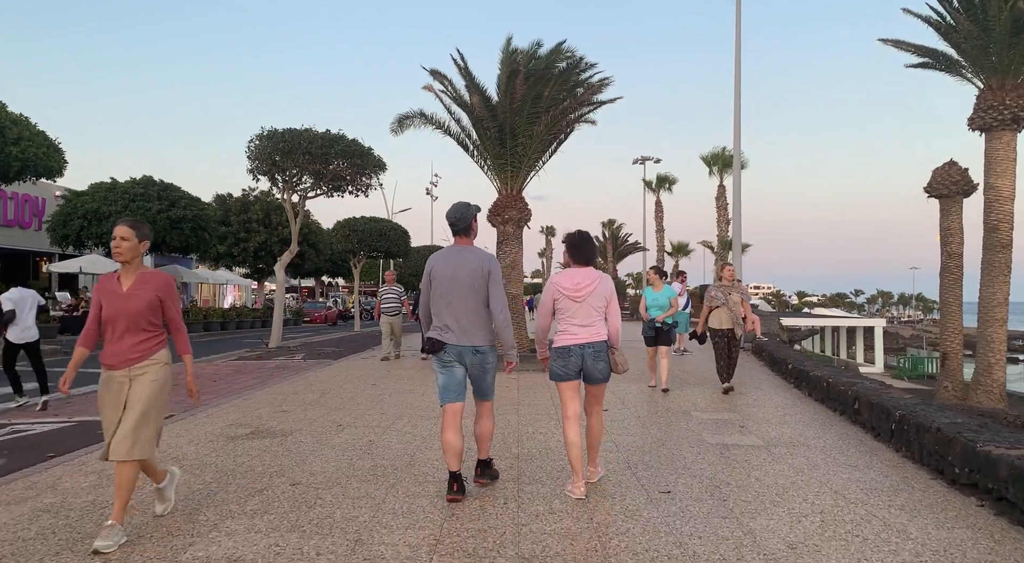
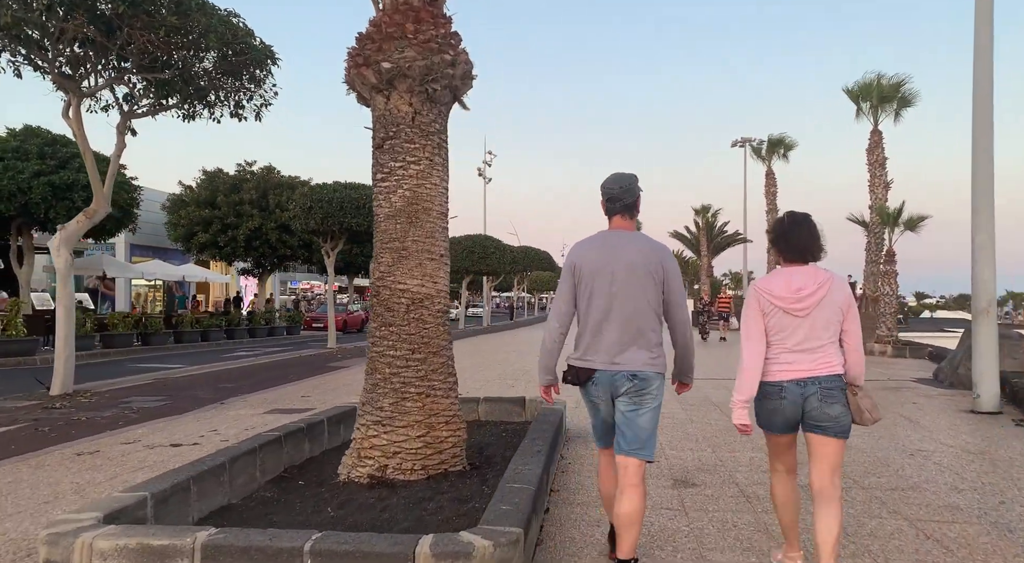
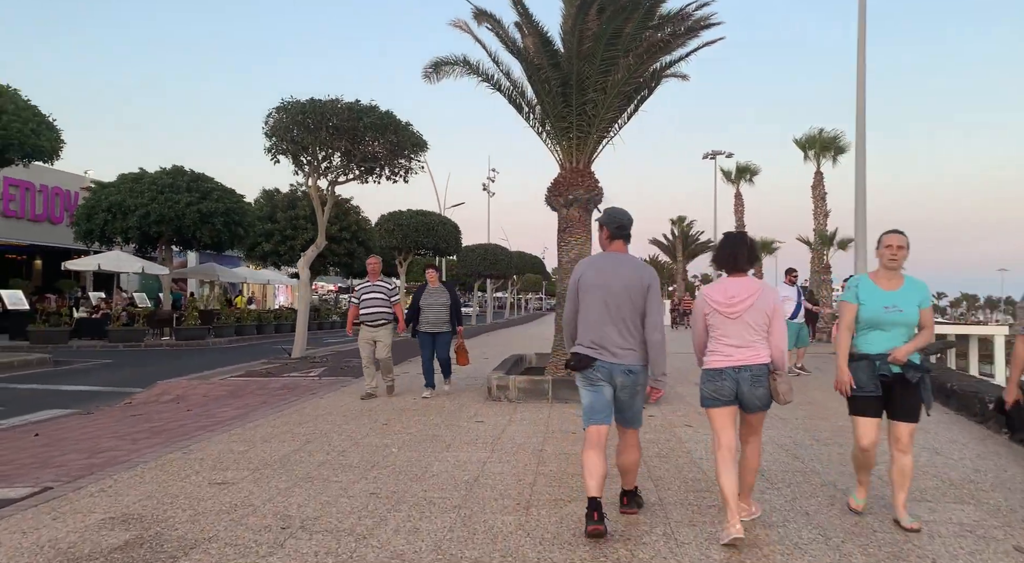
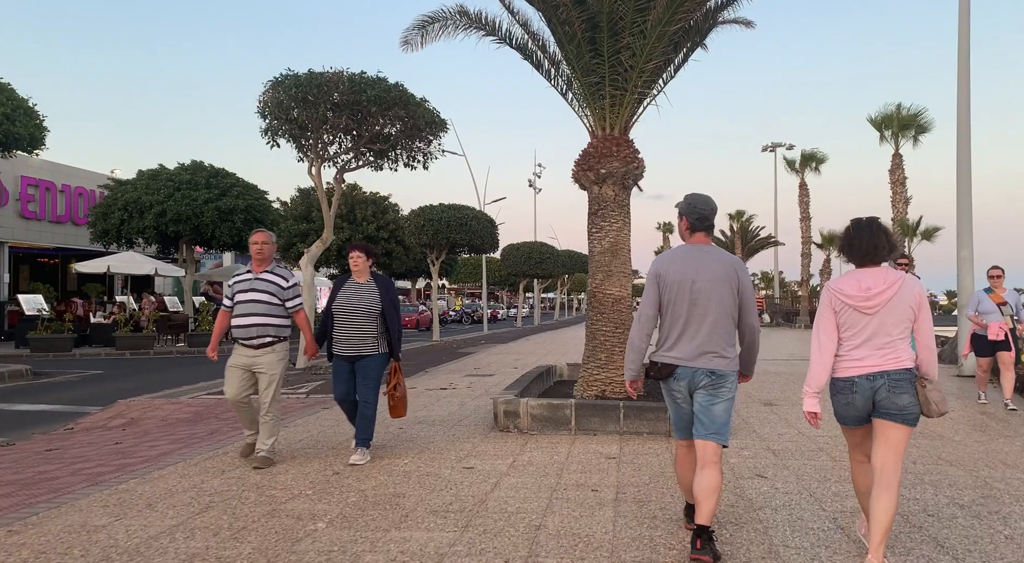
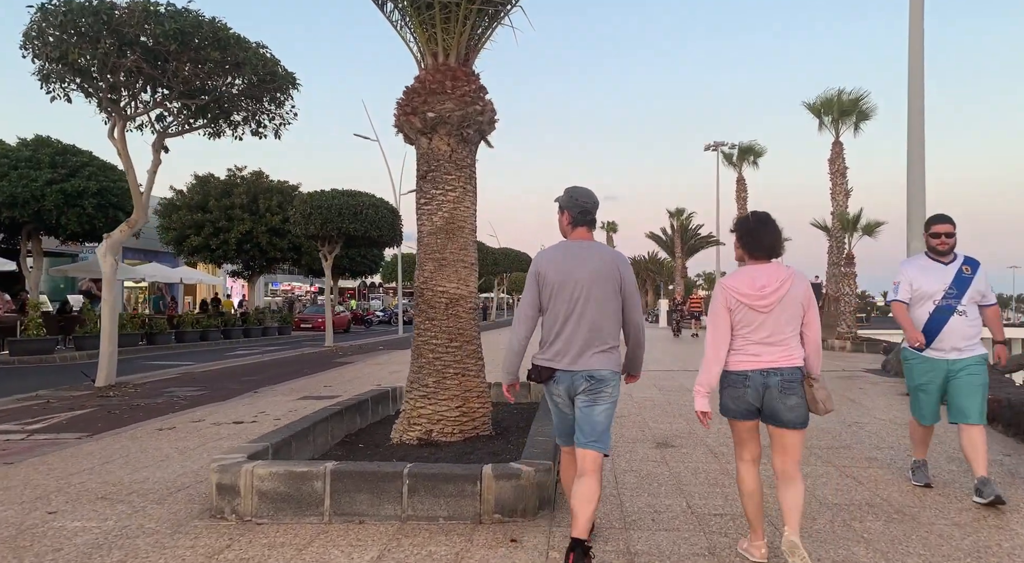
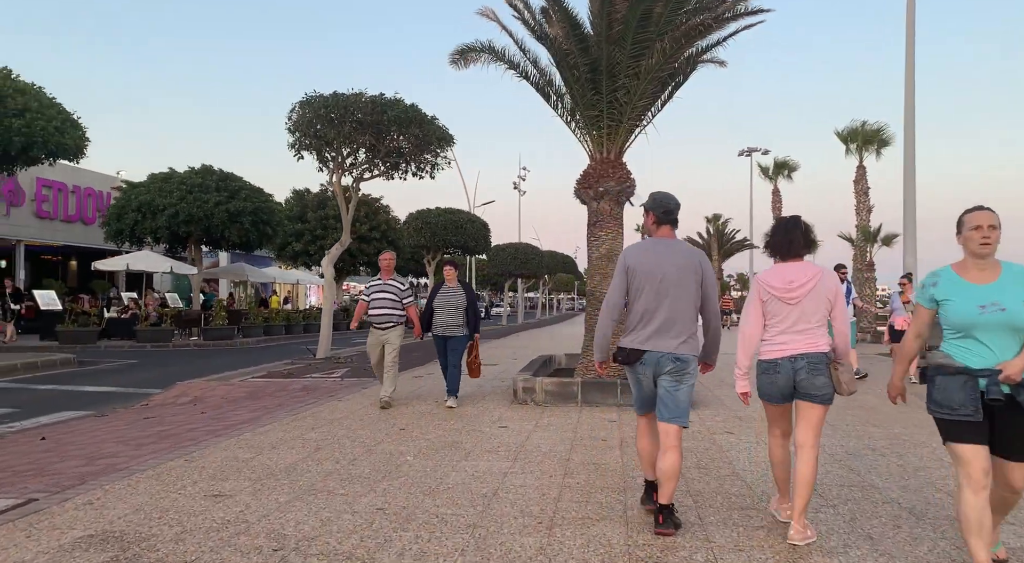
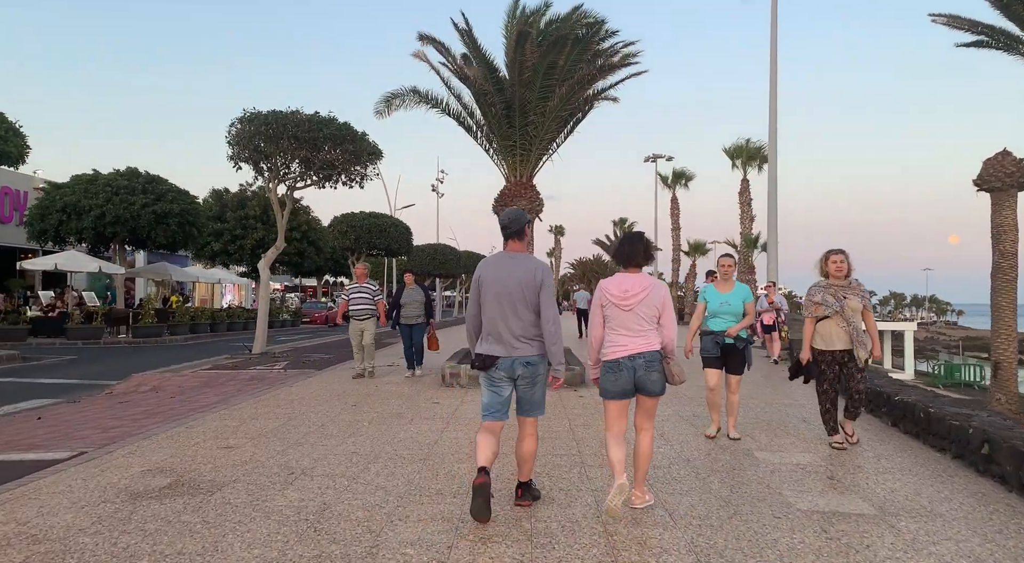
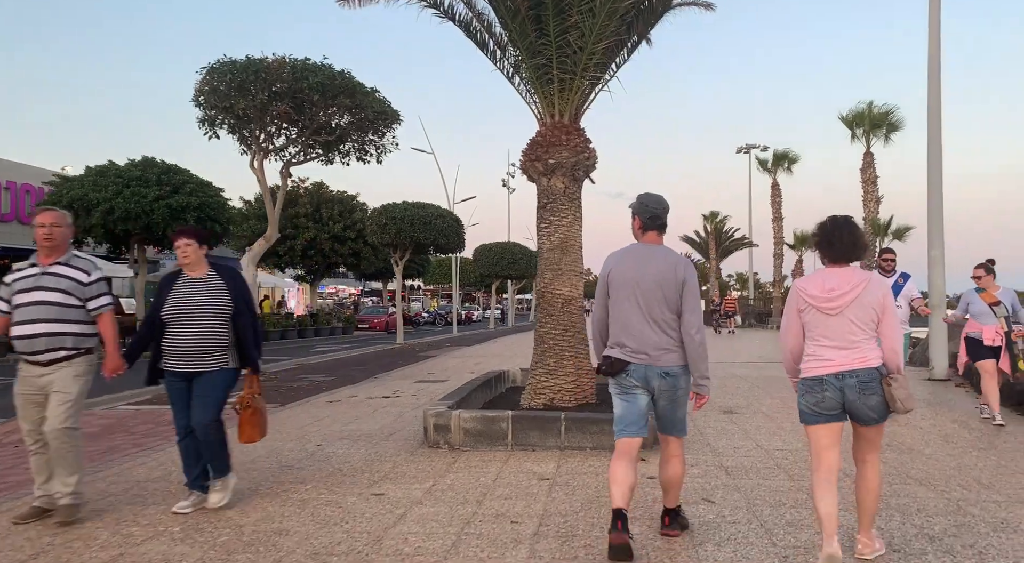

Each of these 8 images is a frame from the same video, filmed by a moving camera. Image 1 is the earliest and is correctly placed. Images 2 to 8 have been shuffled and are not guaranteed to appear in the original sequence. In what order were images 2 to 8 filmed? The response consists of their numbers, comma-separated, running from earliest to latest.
7, 3, 6, 4, 8, 5, 2
